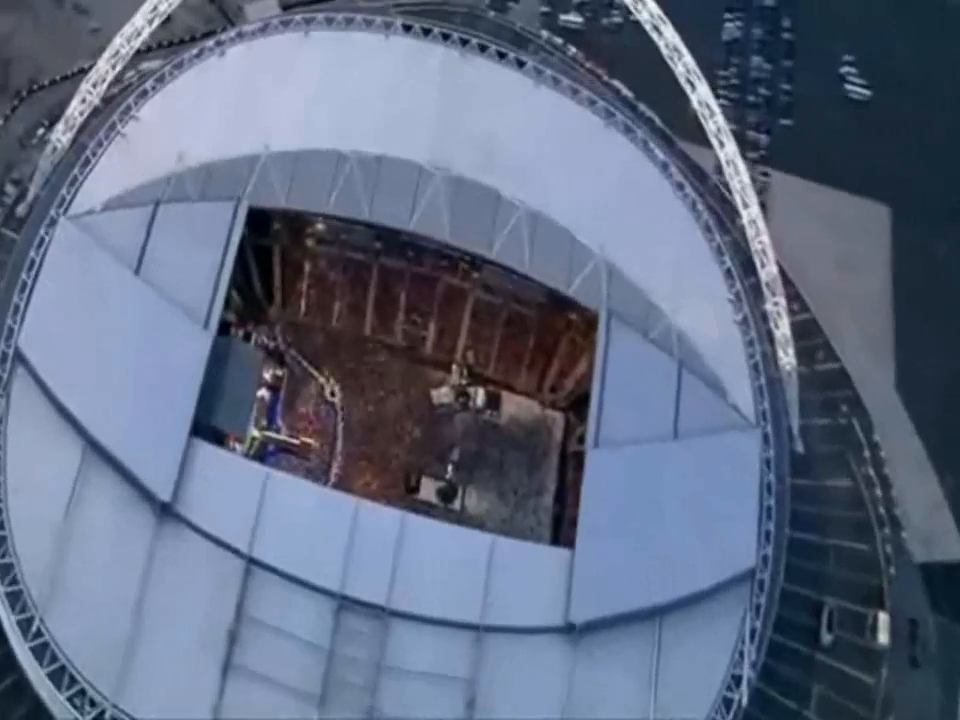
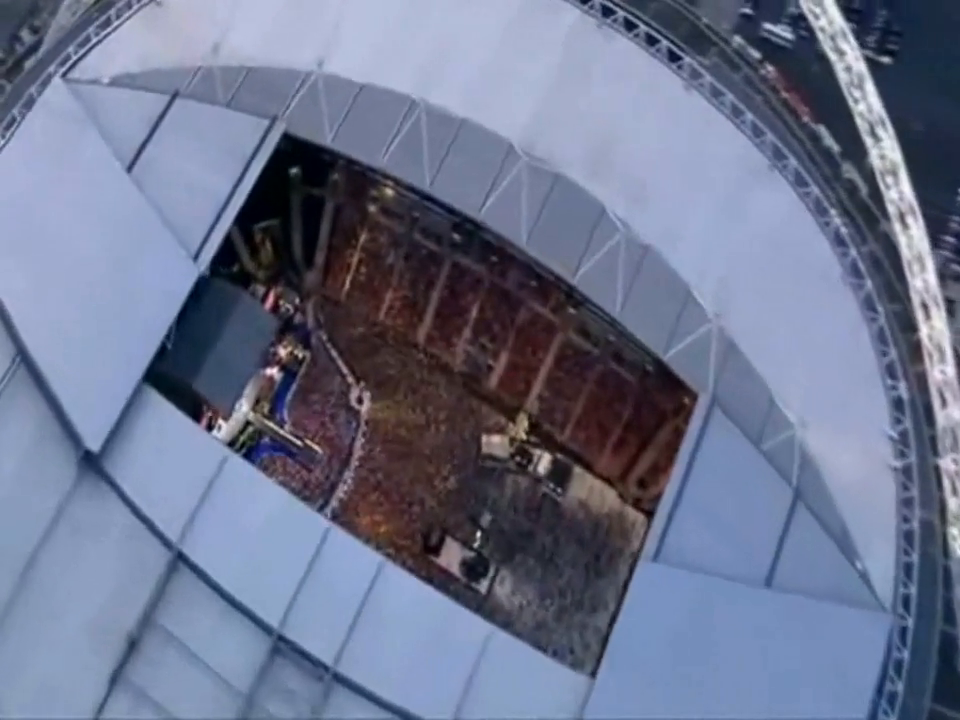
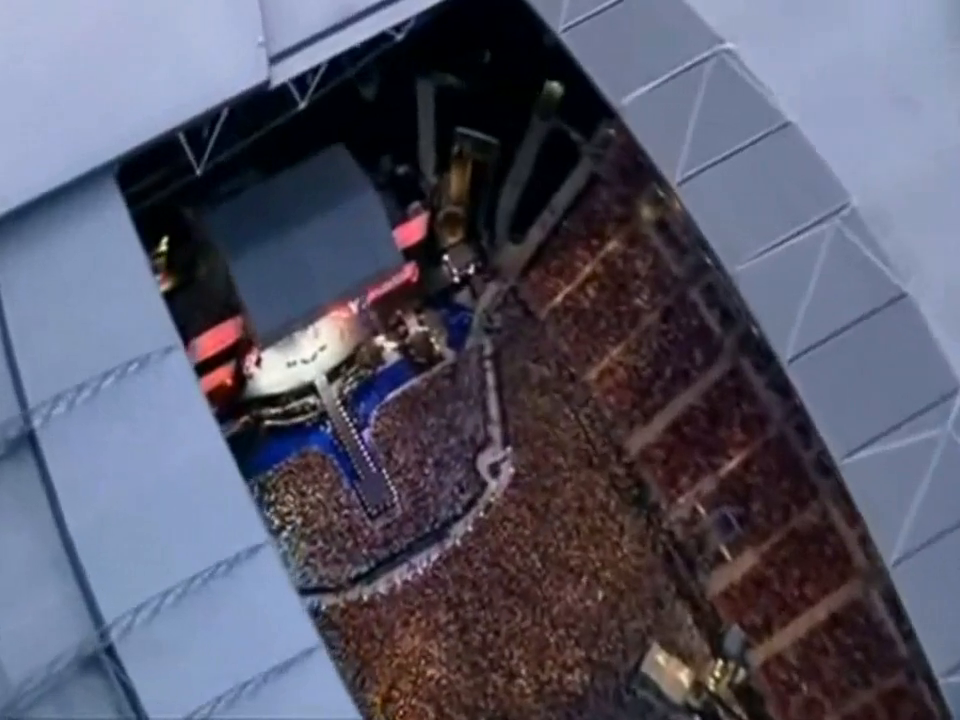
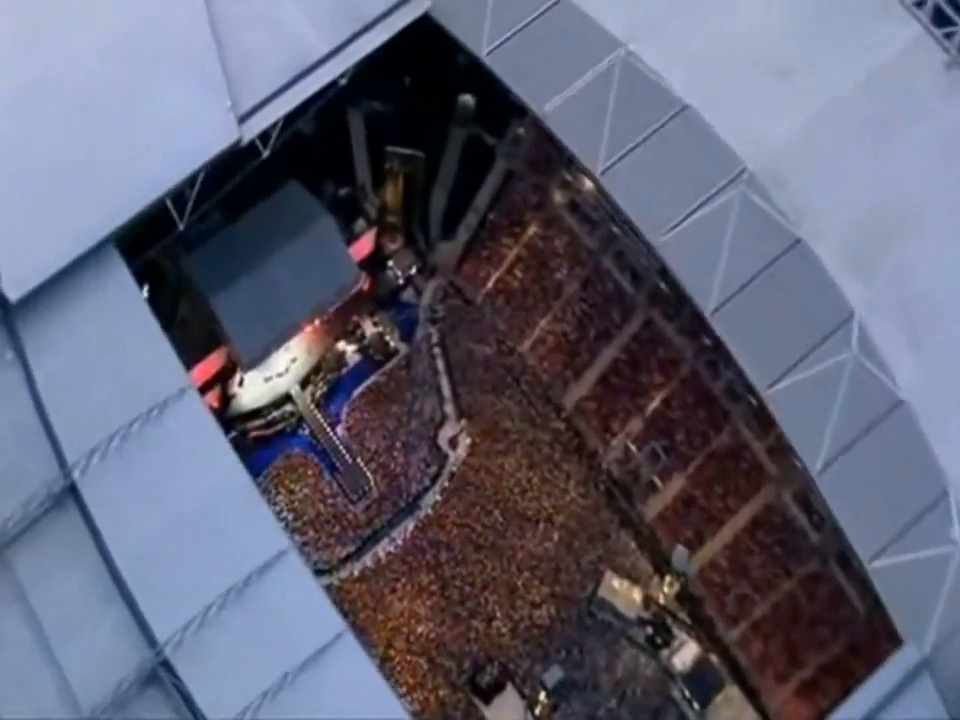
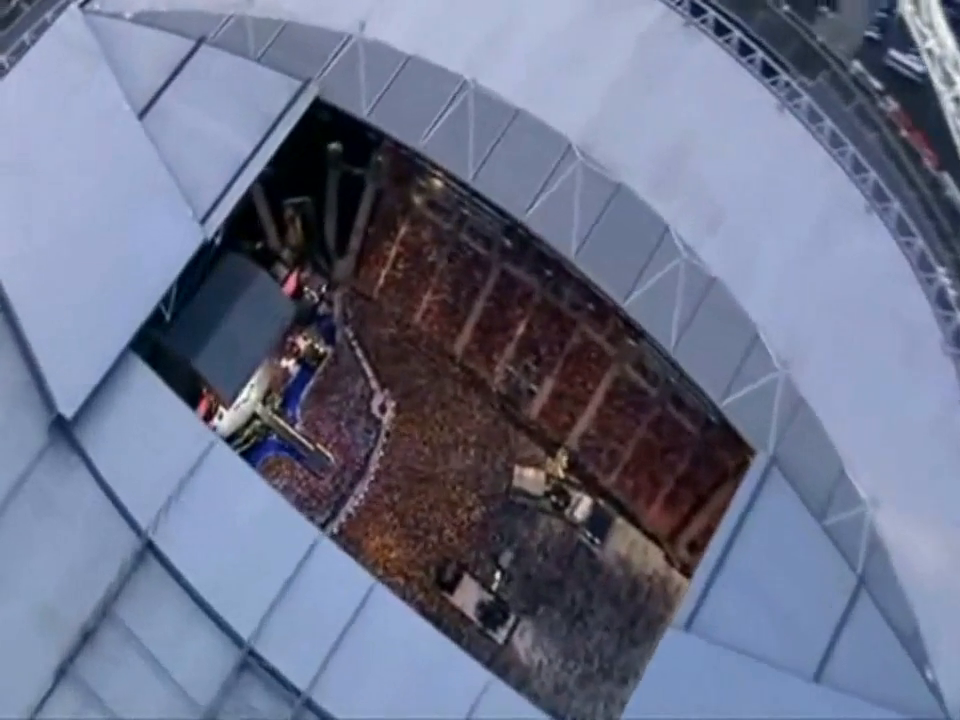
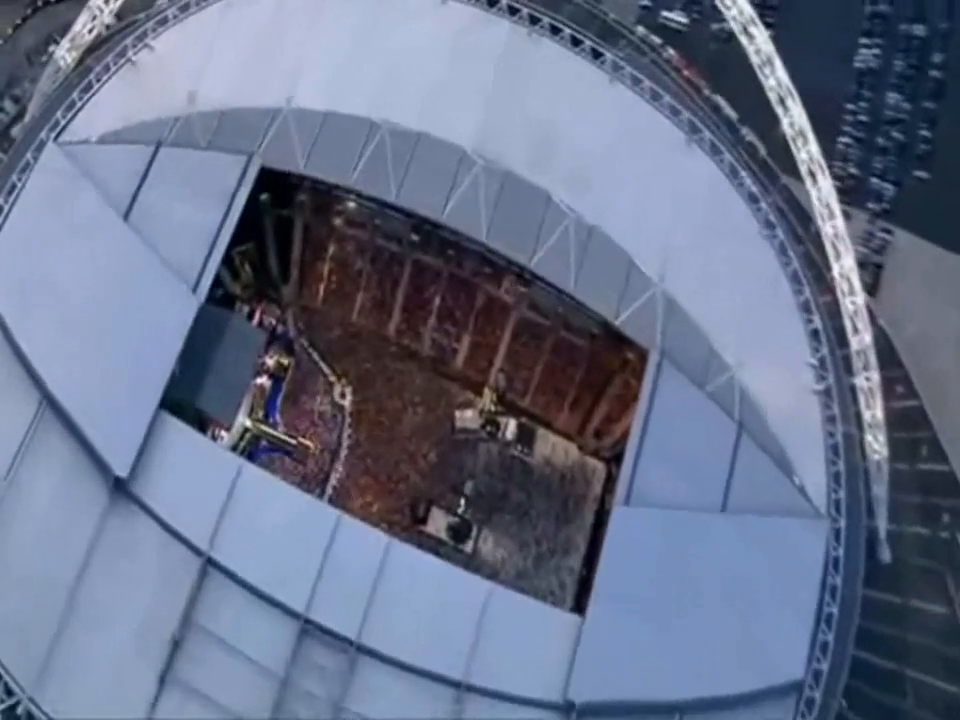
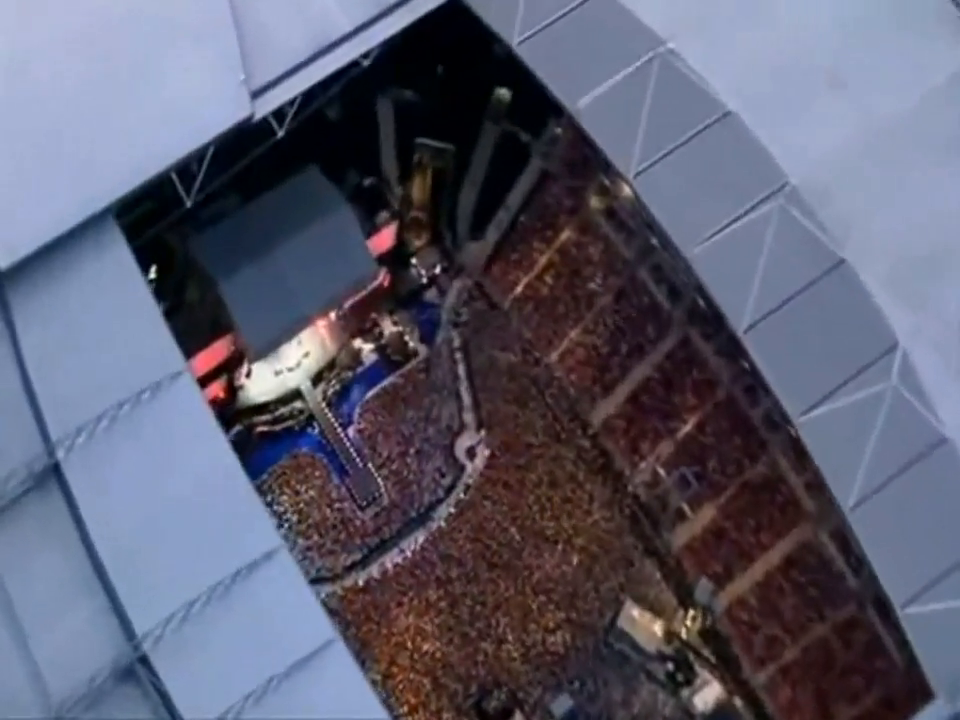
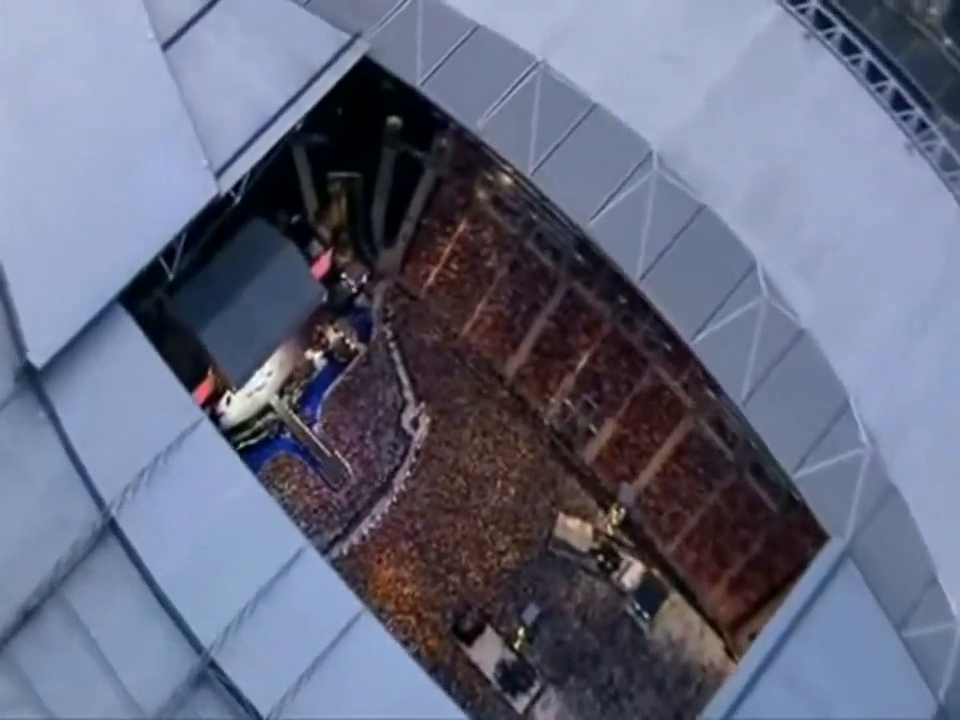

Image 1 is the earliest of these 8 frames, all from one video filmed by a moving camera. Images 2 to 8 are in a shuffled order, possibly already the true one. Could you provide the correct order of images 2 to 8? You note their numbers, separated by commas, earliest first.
6, 2, 5, 8, 4, 7, 3
